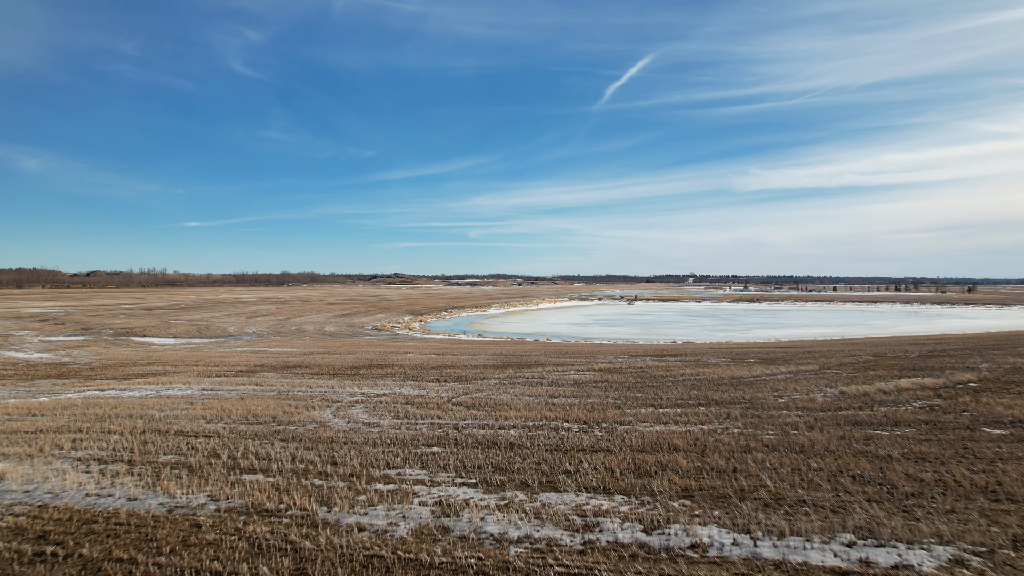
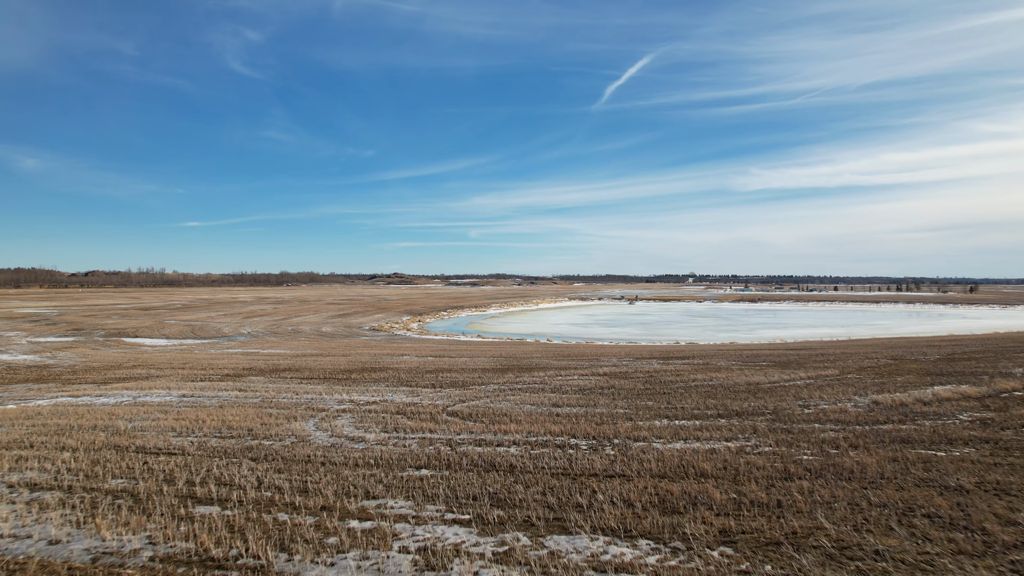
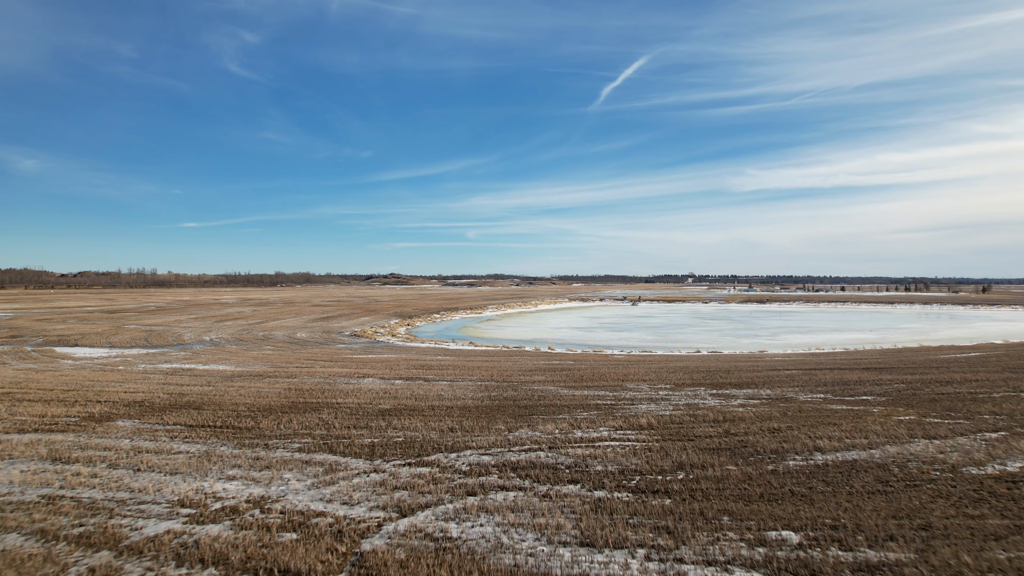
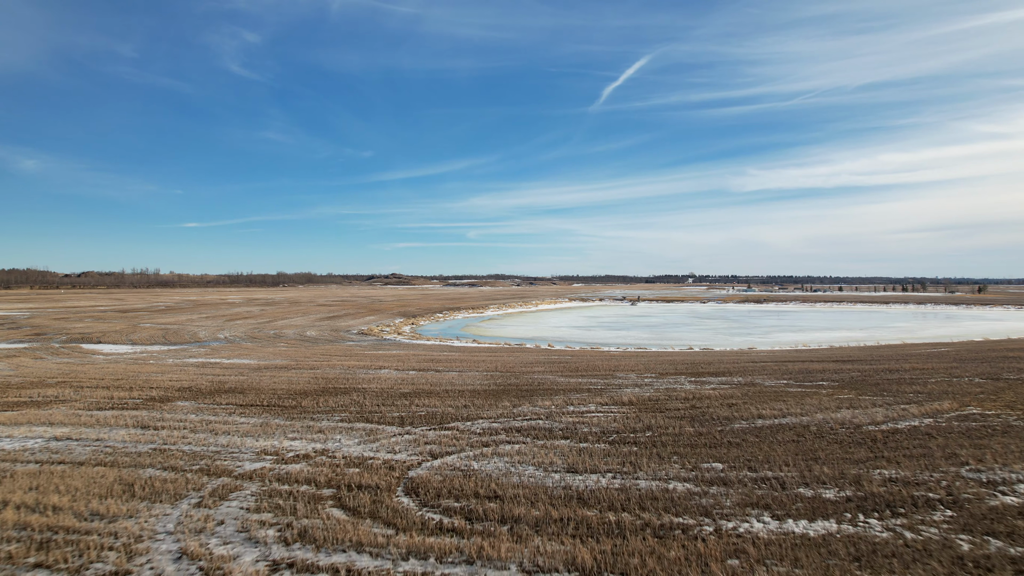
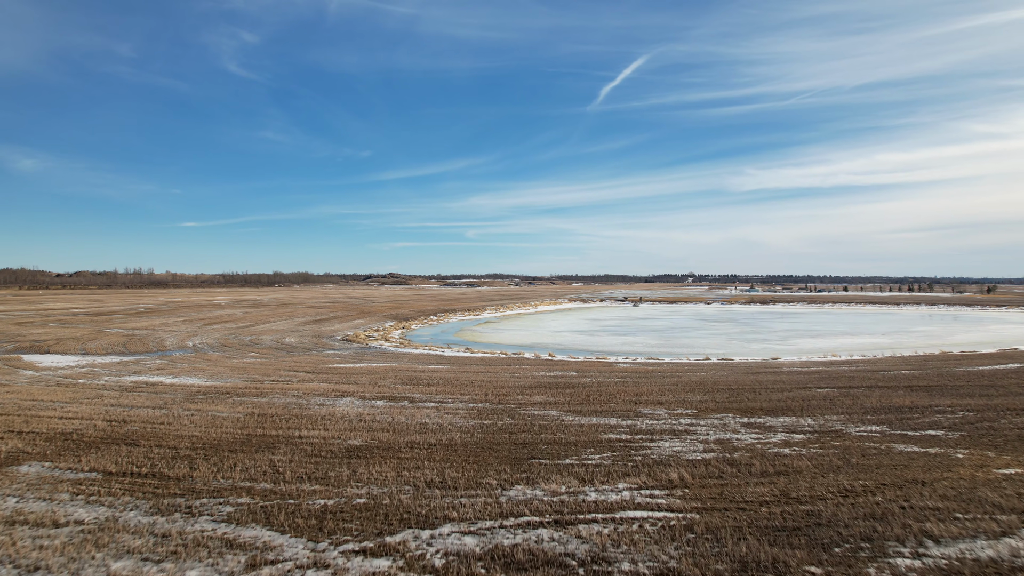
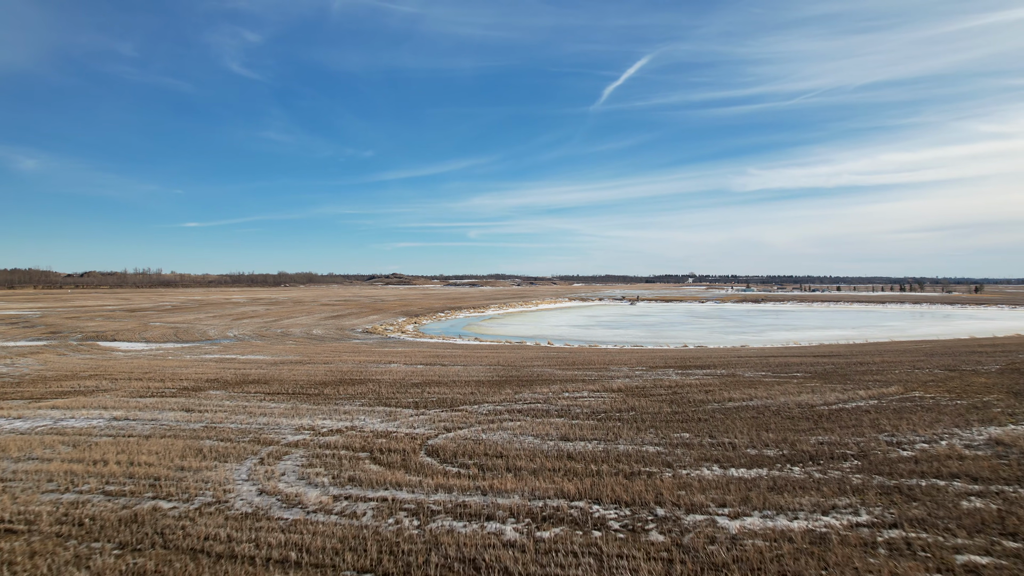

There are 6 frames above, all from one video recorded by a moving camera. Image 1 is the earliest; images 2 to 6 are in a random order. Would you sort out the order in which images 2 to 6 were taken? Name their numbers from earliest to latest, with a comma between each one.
2, 6, 4, 3, 5
